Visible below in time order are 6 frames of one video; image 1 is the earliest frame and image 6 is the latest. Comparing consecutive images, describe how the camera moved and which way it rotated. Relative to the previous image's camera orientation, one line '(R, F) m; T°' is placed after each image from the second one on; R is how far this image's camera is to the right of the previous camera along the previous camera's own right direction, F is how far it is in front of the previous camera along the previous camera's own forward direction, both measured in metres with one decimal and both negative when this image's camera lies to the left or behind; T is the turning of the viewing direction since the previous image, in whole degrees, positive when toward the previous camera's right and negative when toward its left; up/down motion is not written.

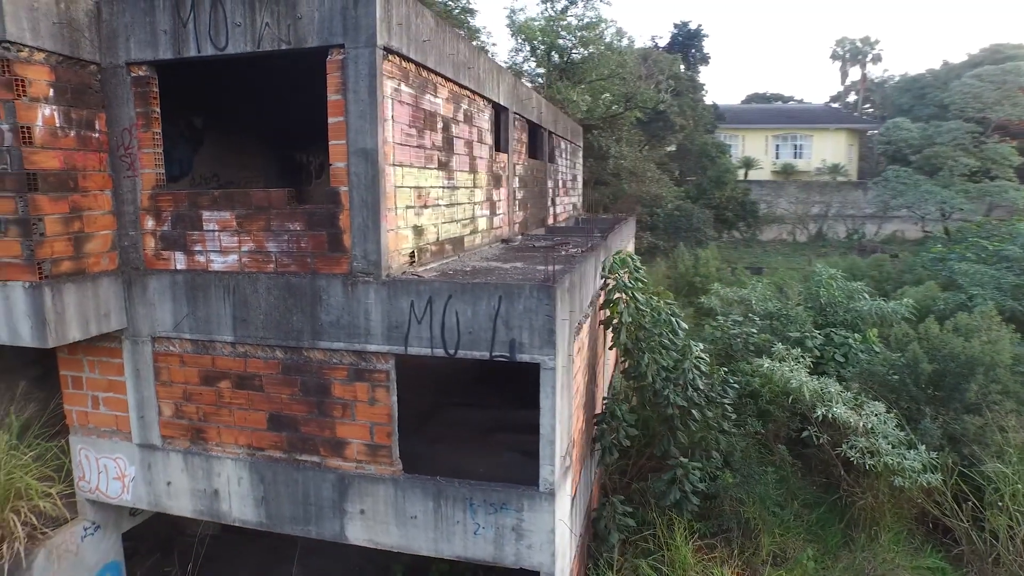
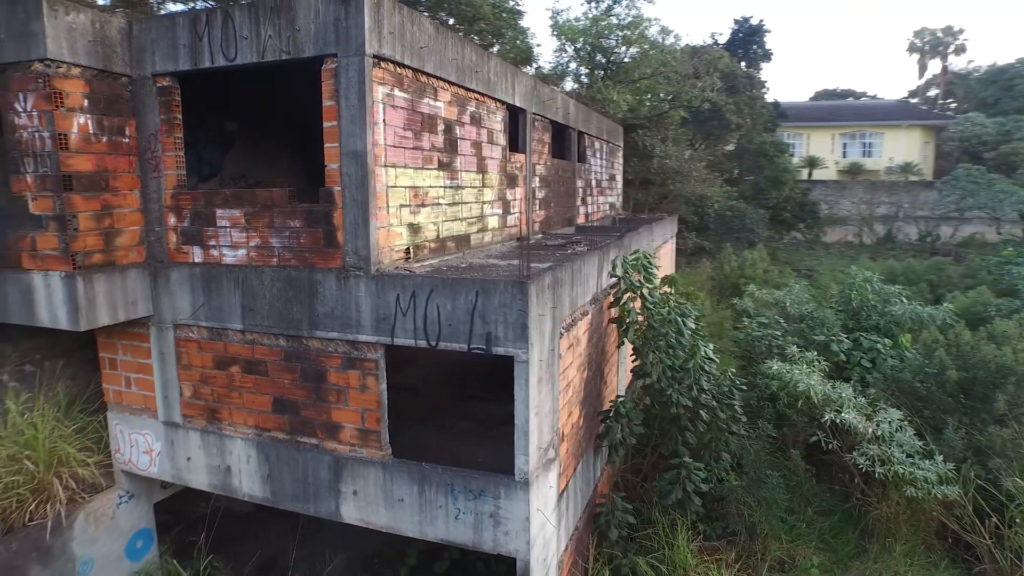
(+0.4, -0.1) m; -6°
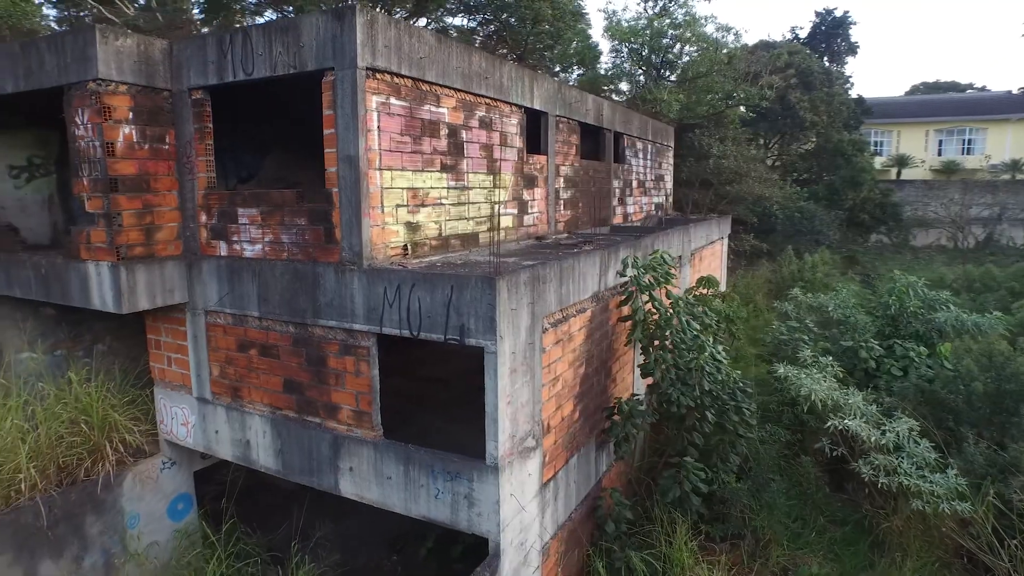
(+0.5, -0.1) m; -7°
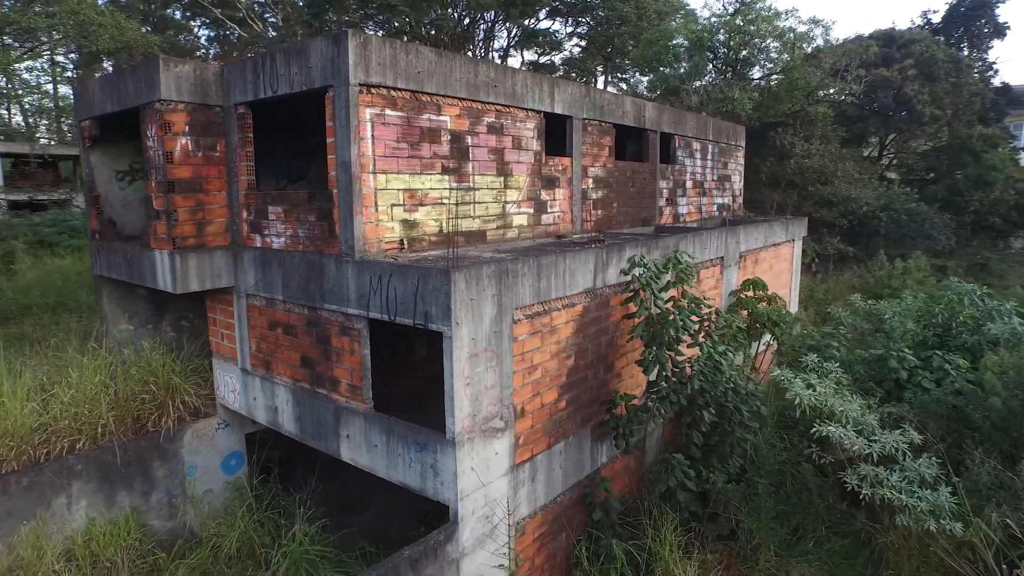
(+0.9, -0.2) m; -11°
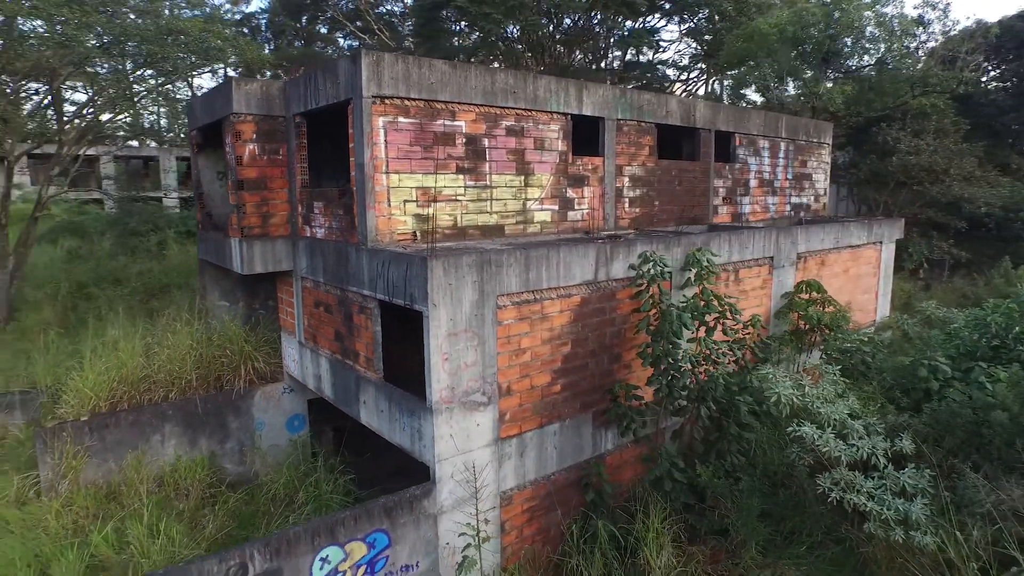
(+1.0, -0.3) m; -12°
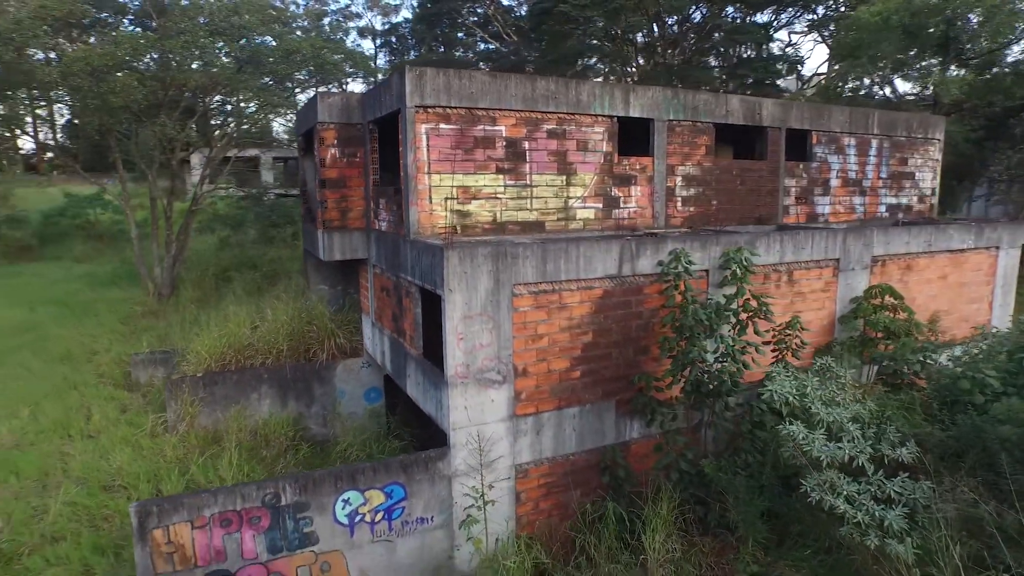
(+0.9, -0.3) m; -13°
